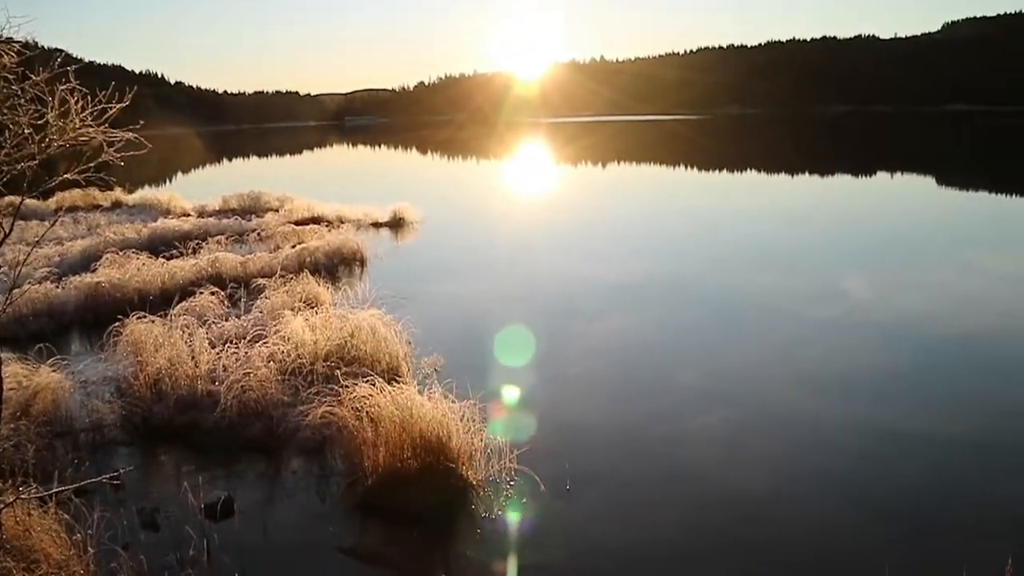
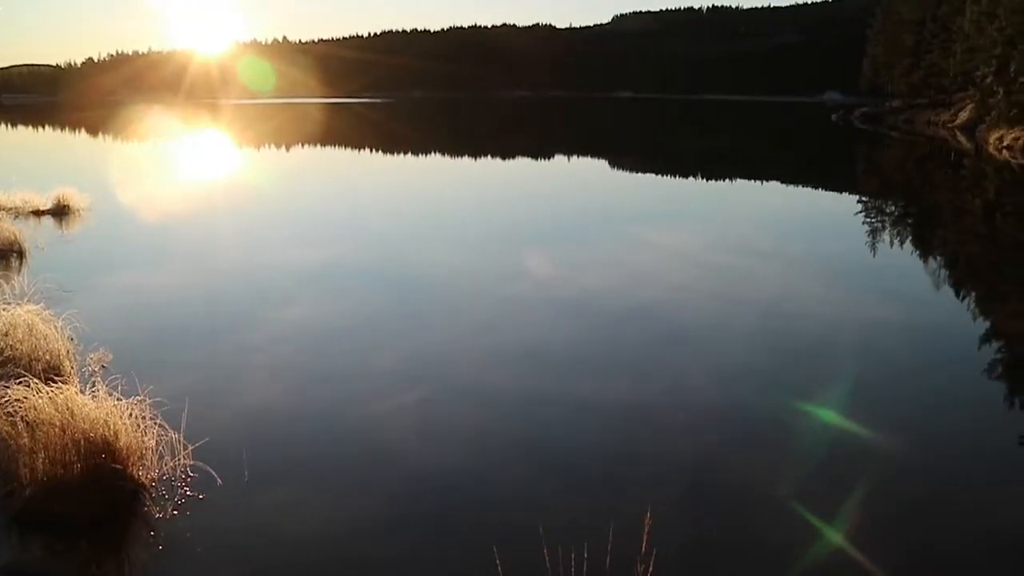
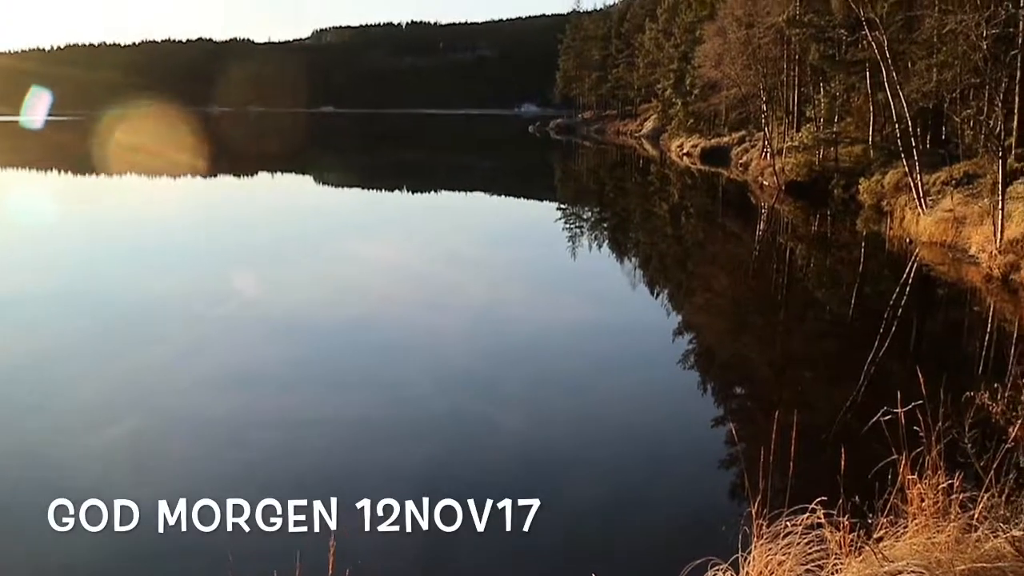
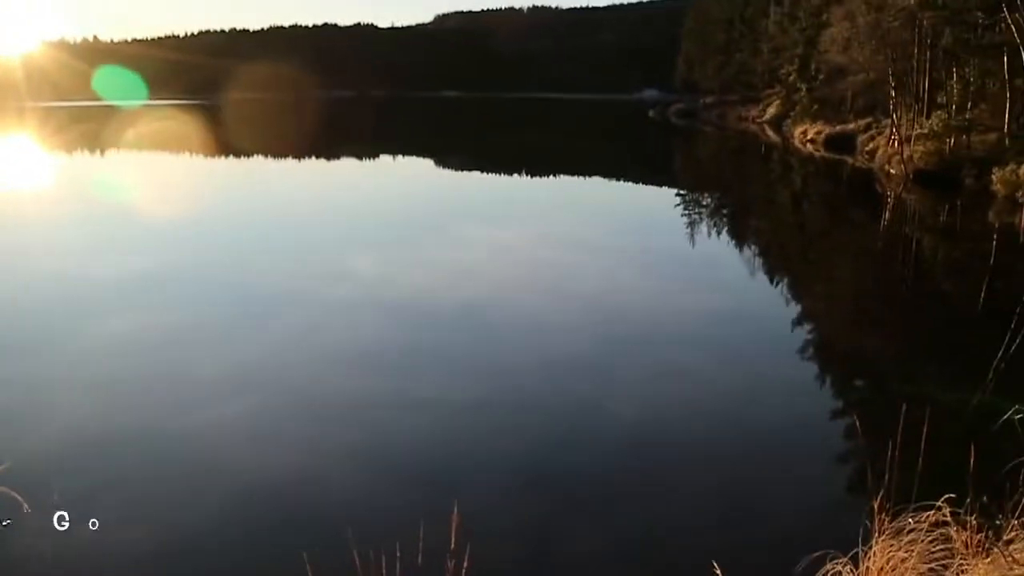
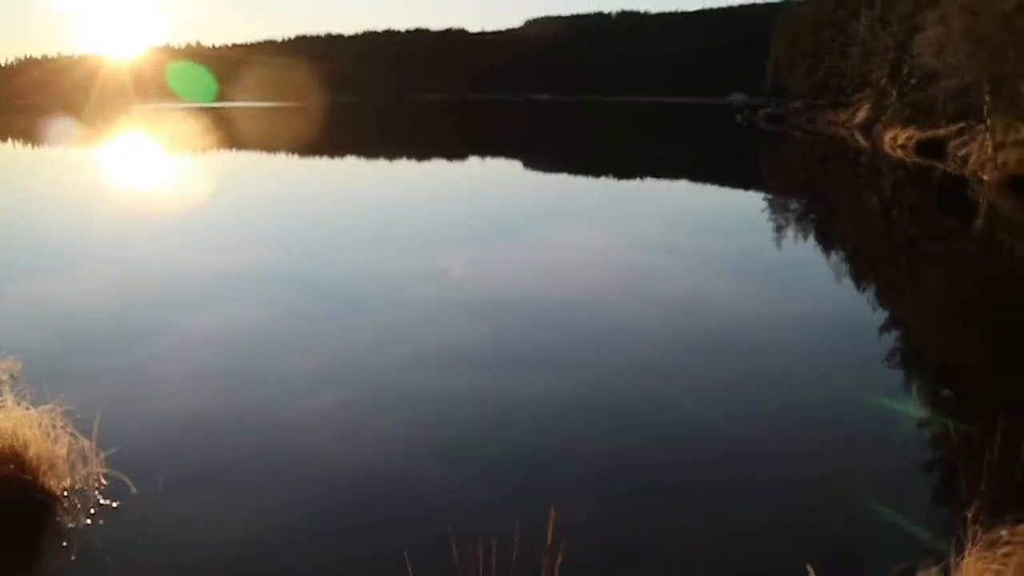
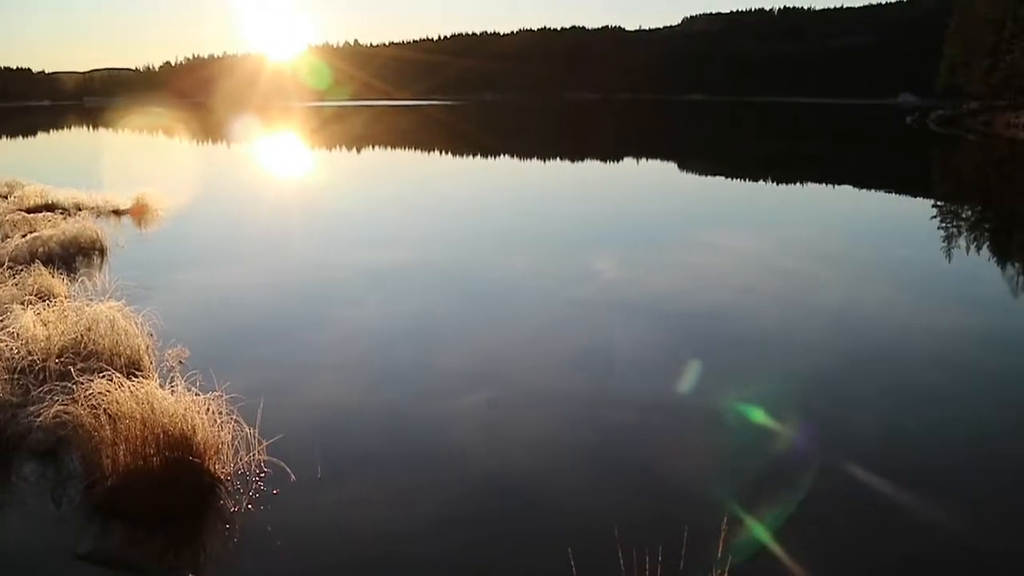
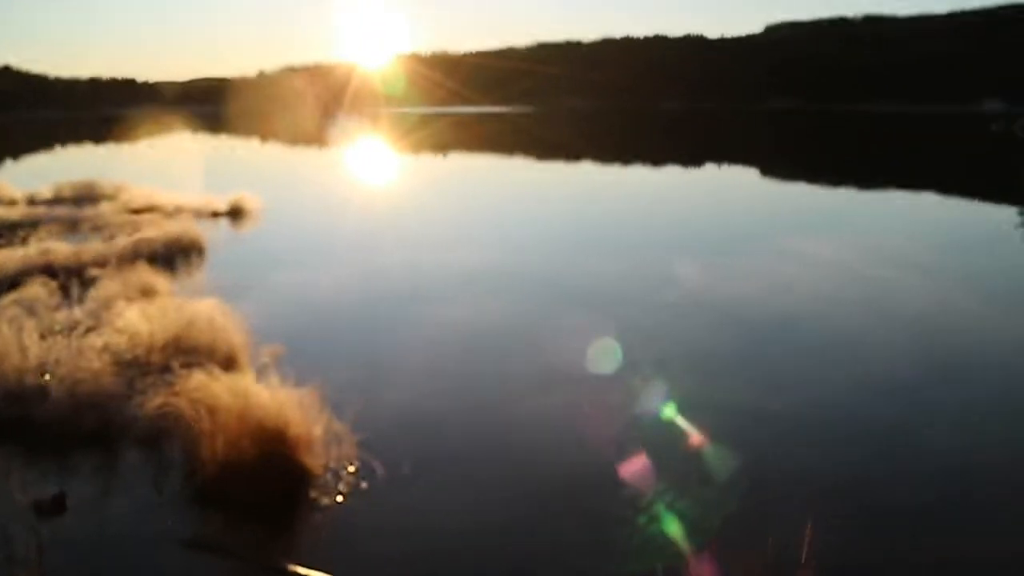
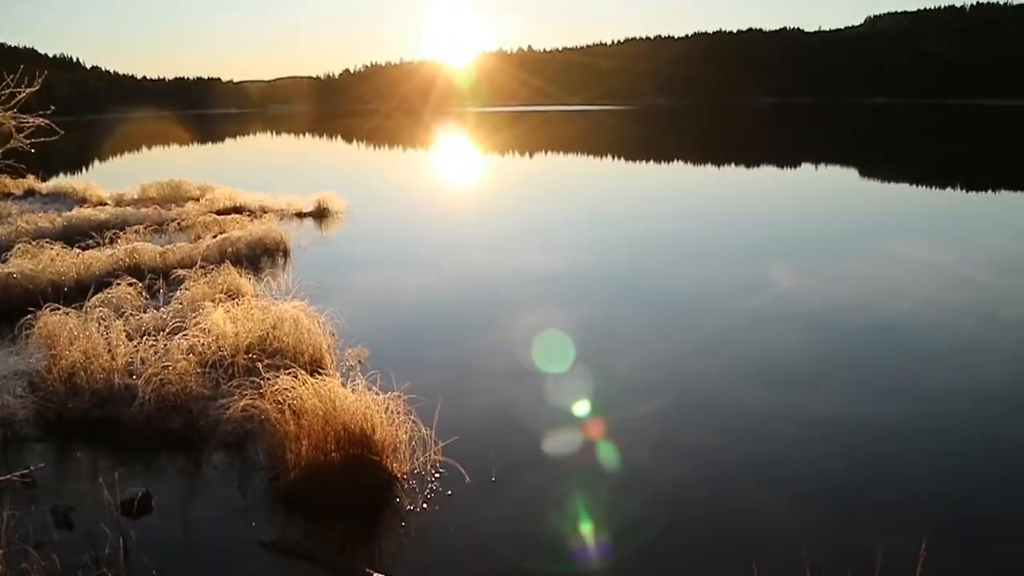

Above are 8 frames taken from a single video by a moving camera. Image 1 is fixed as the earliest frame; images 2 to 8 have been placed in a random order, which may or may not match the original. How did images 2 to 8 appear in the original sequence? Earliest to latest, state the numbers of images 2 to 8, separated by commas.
8, 7, 6, 2, 5, 4, 3
